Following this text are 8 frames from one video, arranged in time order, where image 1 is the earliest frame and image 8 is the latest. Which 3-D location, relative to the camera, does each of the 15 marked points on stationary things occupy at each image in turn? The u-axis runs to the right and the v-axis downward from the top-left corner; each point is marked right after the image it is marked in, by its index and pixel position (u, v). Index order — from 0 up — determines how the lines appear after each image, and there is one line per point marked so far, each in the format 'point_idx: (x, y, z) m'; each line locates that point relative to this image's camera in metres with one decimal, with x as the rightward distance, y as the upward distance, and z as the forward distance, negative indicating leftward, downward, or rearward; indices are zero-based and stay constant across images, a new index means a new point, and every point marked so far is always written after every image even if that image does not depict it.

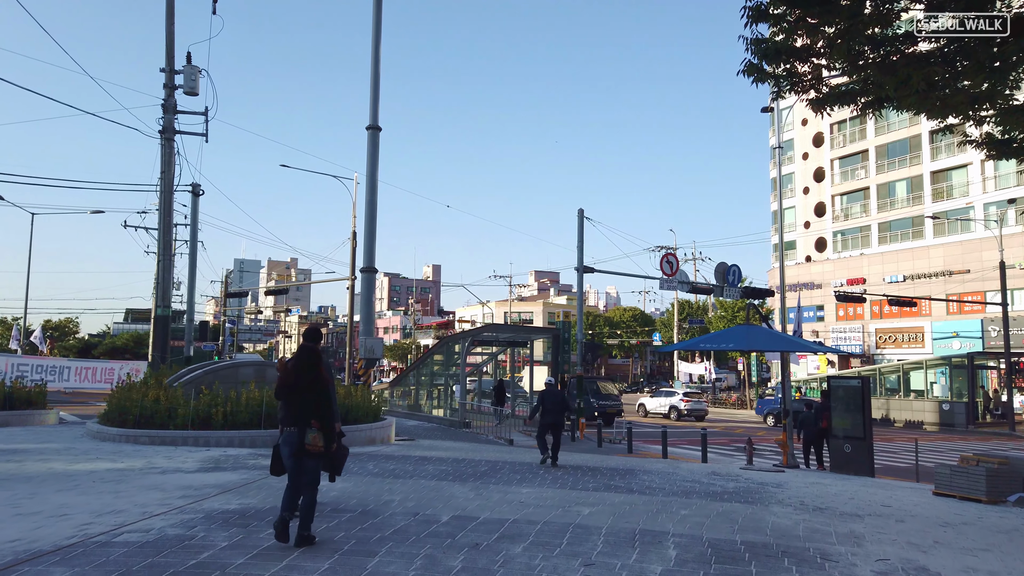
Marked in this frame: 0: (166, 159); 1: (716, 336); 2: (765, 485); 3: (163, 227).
0: (-8.9, +3.3, +19.2) m
1: (+4.1, -1.0, +15.0) m
2: (+4.0, -3.1, +11.8) m
3: (-8.9, +1.6, +19.0) m
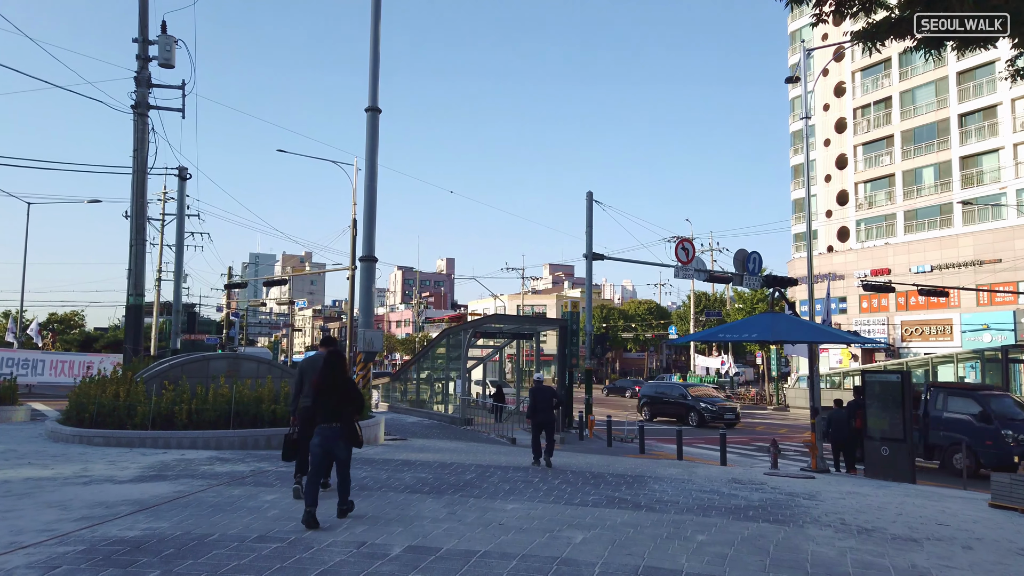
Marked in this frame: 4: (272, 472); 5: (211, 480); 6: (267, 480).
0: (-8.9, +3.6, +17.8) m
1: (+4.1, -0.7, +13.4) m
2: (+3.9, -2.9, +10.2) m
3: (-8.9, +1.9, +17.6) m
4: (-3.1, -2.4, +9.8) m
5: (-3.7, -2.3, +9.0) m
6: (-3.0, -2.3, +9.1) m
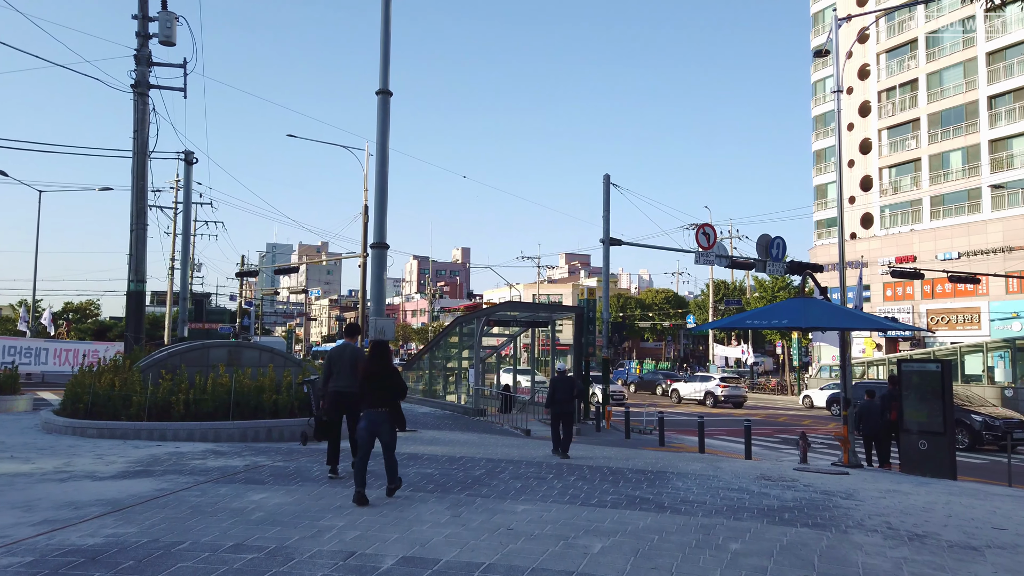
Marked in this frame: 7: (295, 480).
0: (-8.6, +4.0, +17.2) m
1: (+4.3, -0.4, +12.5) m
2: (+4.0, -2.6, +9.4) m
3: (-8.6, +2.2, +17.0) m
4: (-3.0, -2.2, +9.2) m
5: (-3.5, -2.1, +8.4) m
6: (-2.9, -2.1, +8.4) m
7: (-2.4, -2.1, +8.4) m
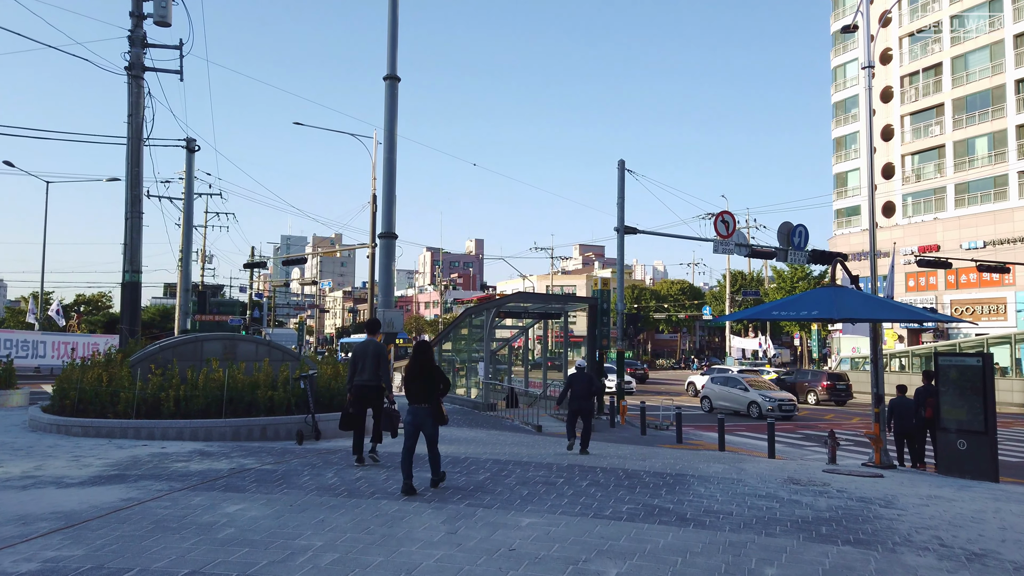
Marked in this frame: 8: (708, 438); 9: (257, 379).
0: (-8.4, +4.2, +16.5) m
1: (+4.4, -0.2, +11.7) m
2: (+4.1, -2.5, +8.6) m
3: (-8.4, +2.4, +16.4) m
4: (-2.9, -2.1, +8.5) m
5: (-3.5, -2.0, +7.7) m
6: (-2.8, -2.0, +7.7) m
7: (-2.4, -2.0, +7.6) m
8: (+4.7, -3.6, +17.7) m
9: (-4.2, -1.5, +12.2) m
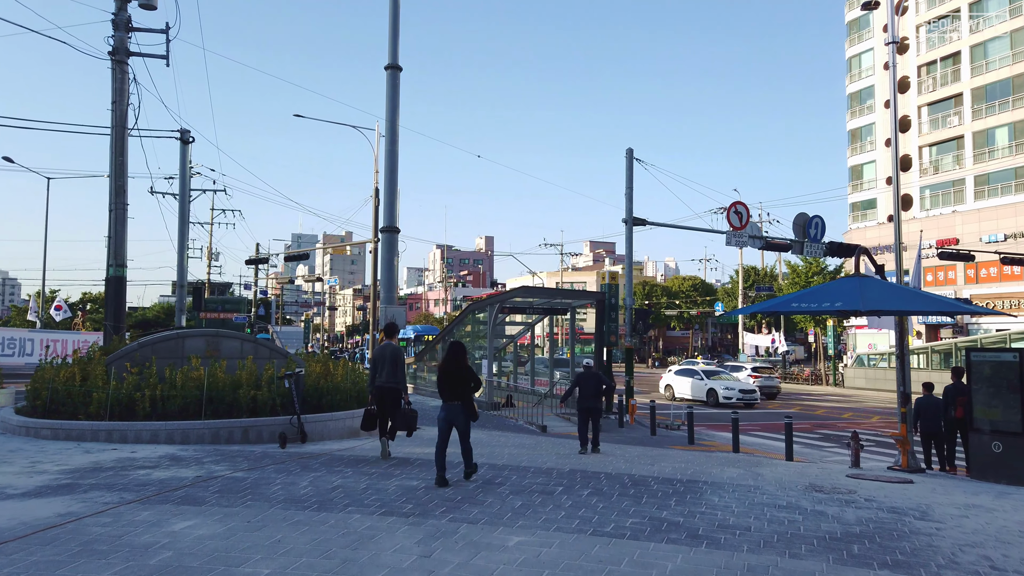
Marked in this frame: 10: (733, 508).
0: (-8.3, +4.3, +15.8) m
1: (+4.4, -0.1, +10.8) m
2: (+4.0, -2.3, +7.7) m
3: (-8.4, +2.5, +15.7) m
4: (-3.0, -2.0, +7.7) m
5: (-3.6, -1.9, +6.9) m
6: (-2.9, -1.9, +7.0) m
7: (-2.5, -1.9, +6.9) m
8: (+4.7, -3.4, +16.8) m
9: (-4.2, -1.4, +11.5) m
10: (+2.2, -2.2, +7.5) m
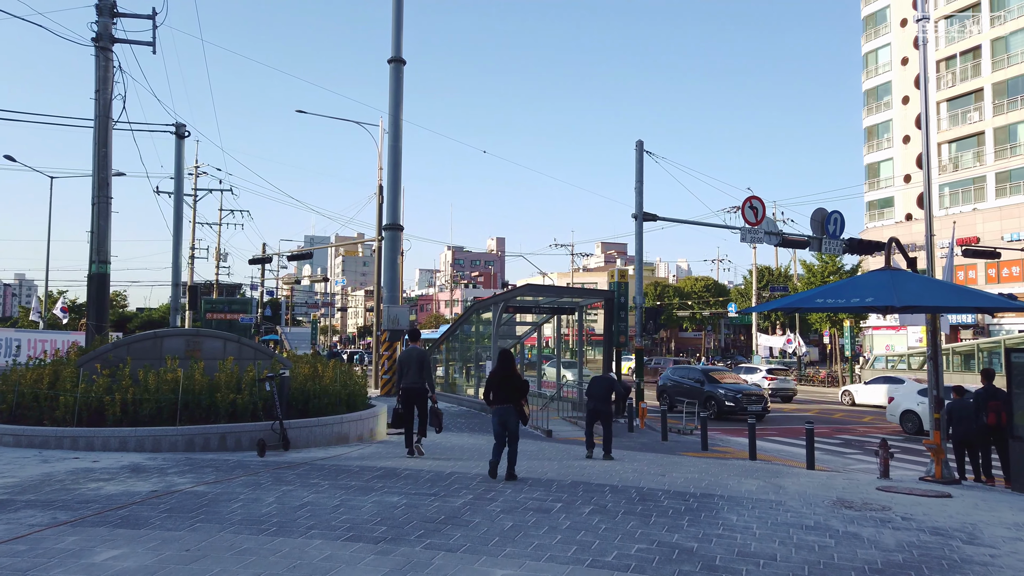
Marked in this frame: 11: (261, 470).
0: (-8.3, +4.3, +15.1) m
1: (+4.3, 0.0, +9.9) m
2: (+4.0, -2.3, +6.8) m
3: (-8.3, +2.6, +15.0) m
4: (-3.1, -1.9, +6.9) m
5: (-3.7, -1.8, +6.1) m
6: (-3.0, -1.8, +6.1) m
7: (-2.5, -1.8, +6.0) m
8: (+4.8, -3.3, +15.9) m
9: (-4.2, -1.3, +10.7) m
10: (+2.1, -2.1, +6.6) m
11: (-2.9, -2.1, +8.6) m
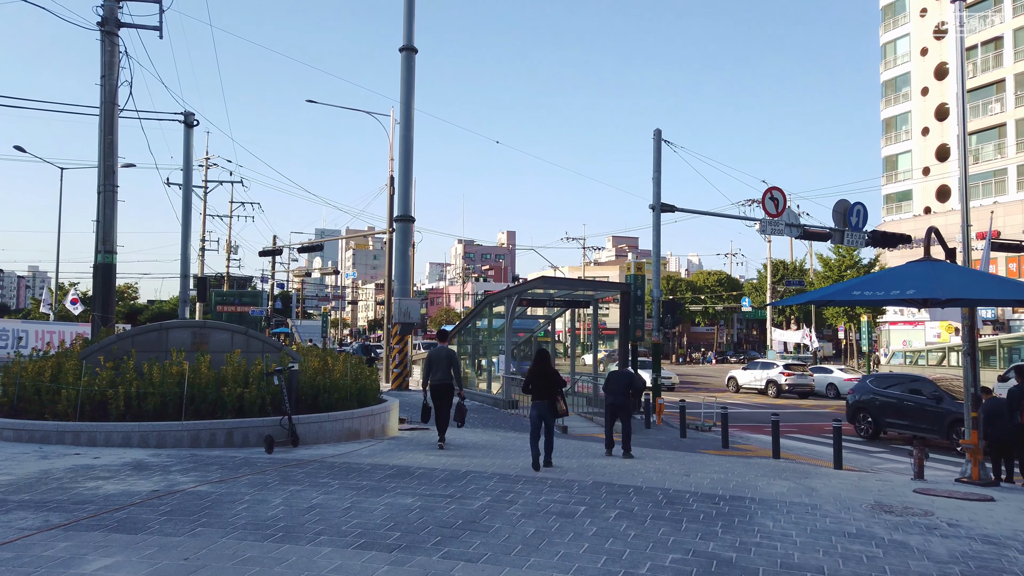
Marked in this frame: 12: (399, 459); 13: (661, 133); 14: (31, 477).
0: (-8.0, +4.5, +14.7) m
1: (+4.6, +0.1, +9.4) m
2: (+4.1, -2.2, +6.3) m
3: (-8.0, +2.8, +14.6) m
4: (-2.9, -1.8, +6.5) m
5: (-3.5, -1.7, +5.7) m
6: (-2.8, -1.7, +5.8) m
7: (-2.4, -1.8, +5.6) m
8: (+5.1, -3.2, +15.4) m
9: (-4.0, -1.2, +10.3) m
10: (+2.3, -2.1, +6.1) m
11: (-2.7, -2.0, +8.2) m
12: (-1.4, -2.2, +9.4) m
13: (+4.0, +4.1, +19.8) m
14: (-4.7, -1.8, +7.3) m
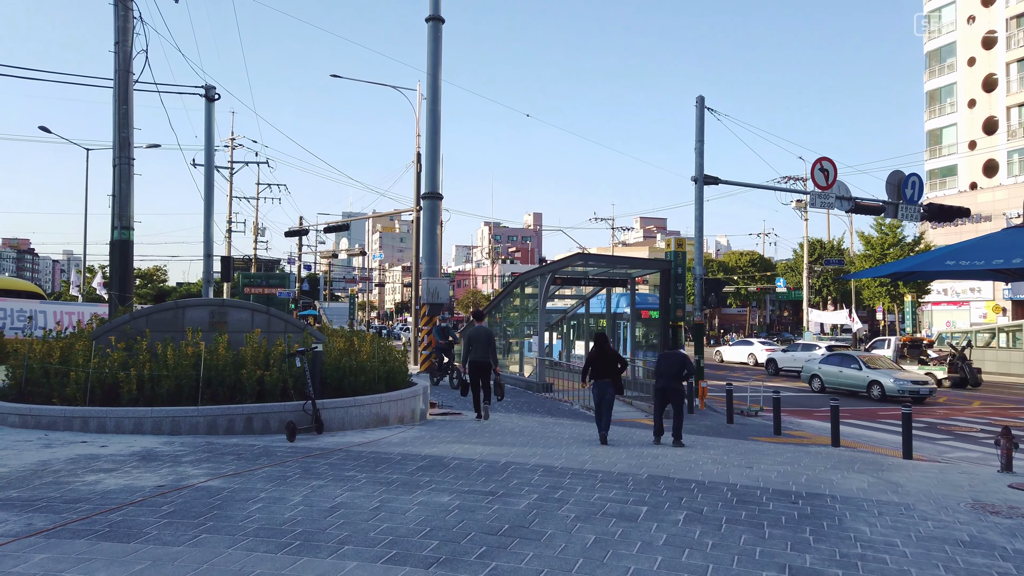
0: (-7.3, +4.9, +14.0) m
1: (+5.1, +0.4, +8.3) m
2: (+4.5, -1.9, +5.3) m
3: (-7.3, +3.2, +13.9) m
4: (-2.5, -1.6, +5.7) m
5: (-3.1, -1.5, +5.0) m
6: (-2.5, -1.5, +5.0) m
7: (-2.0, -1.5, +4.9) m
8: (+5.8, -2.7, +14.4) m
9: (-3.4, -0.9, +9.5) m
10: (+2.7, -1.8, +5.2) m
11: (-2.2, -1.7, +7.5) m
12: (-0.9, -1.8, +8.6) m
13: (+4.8, +4.7, +18.6) m
14: (-4.3, -1.6, +6.6) m
